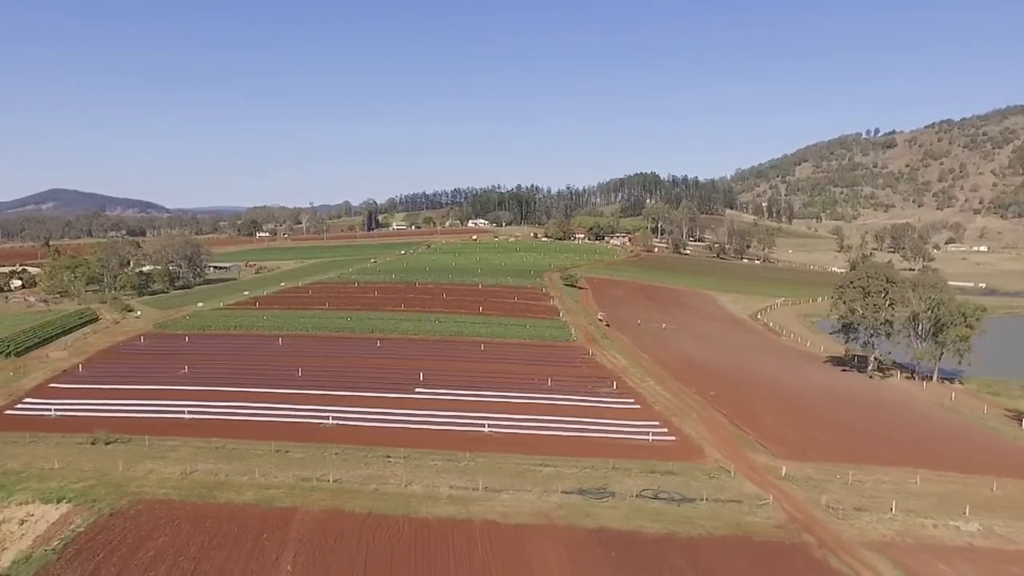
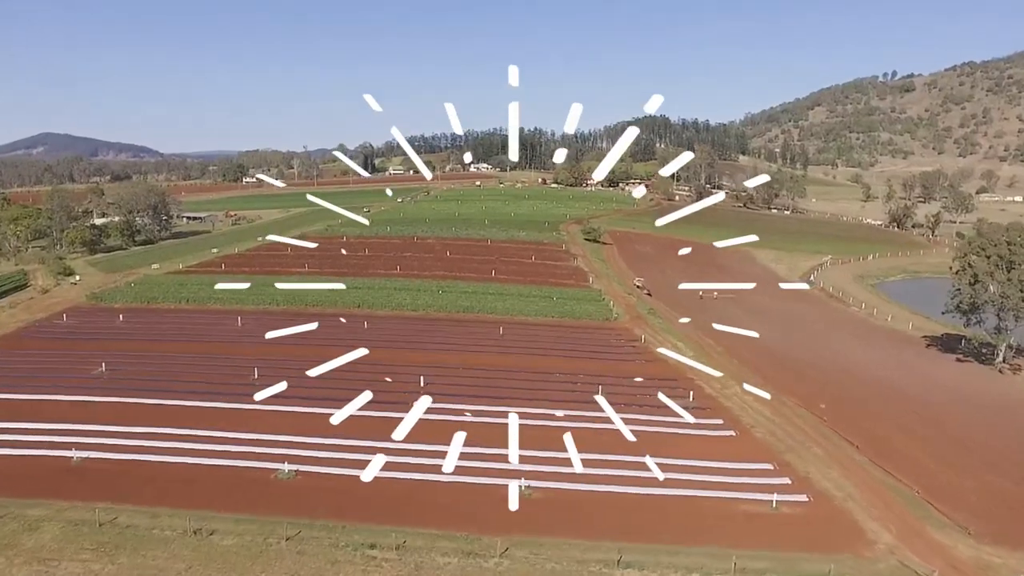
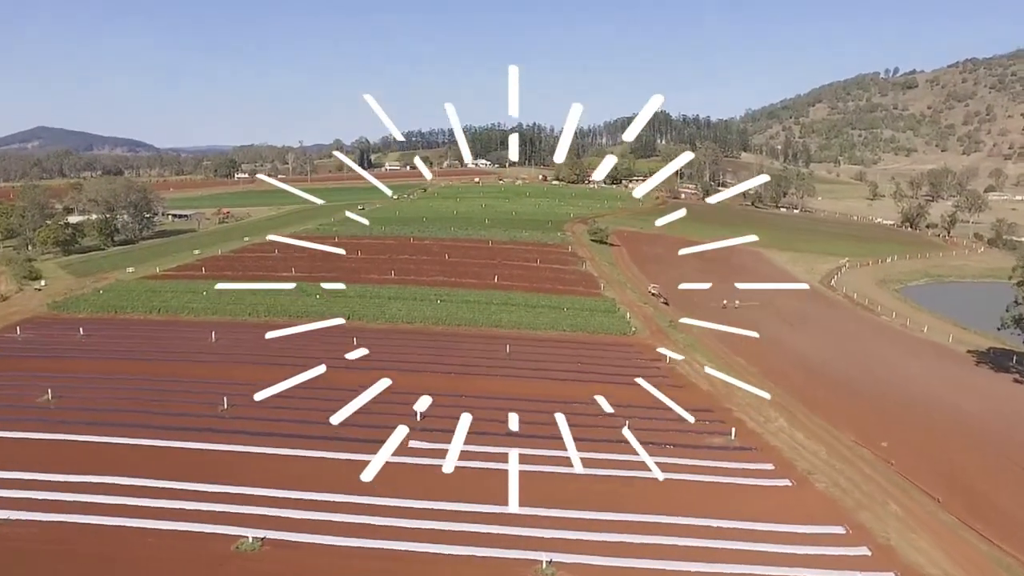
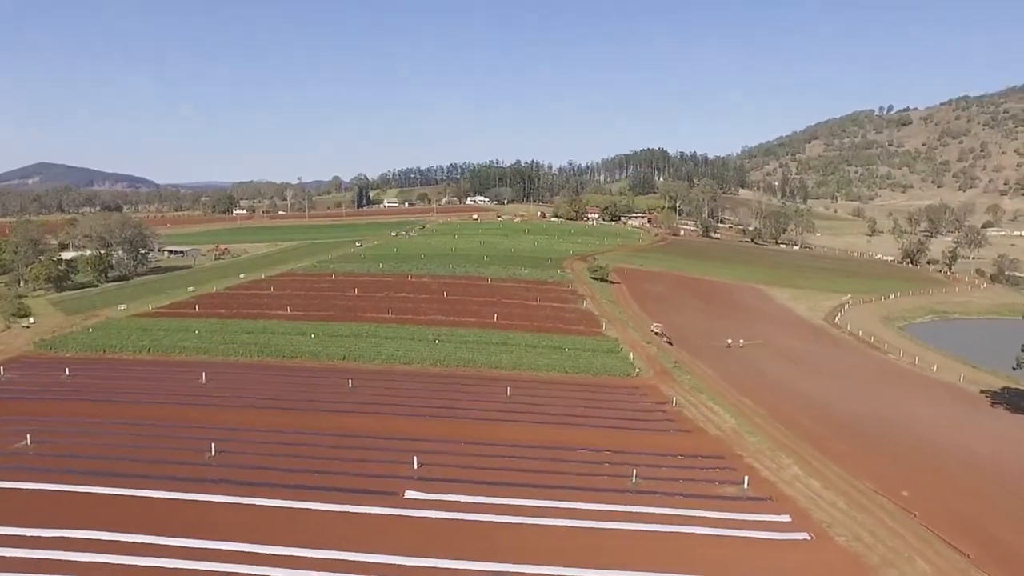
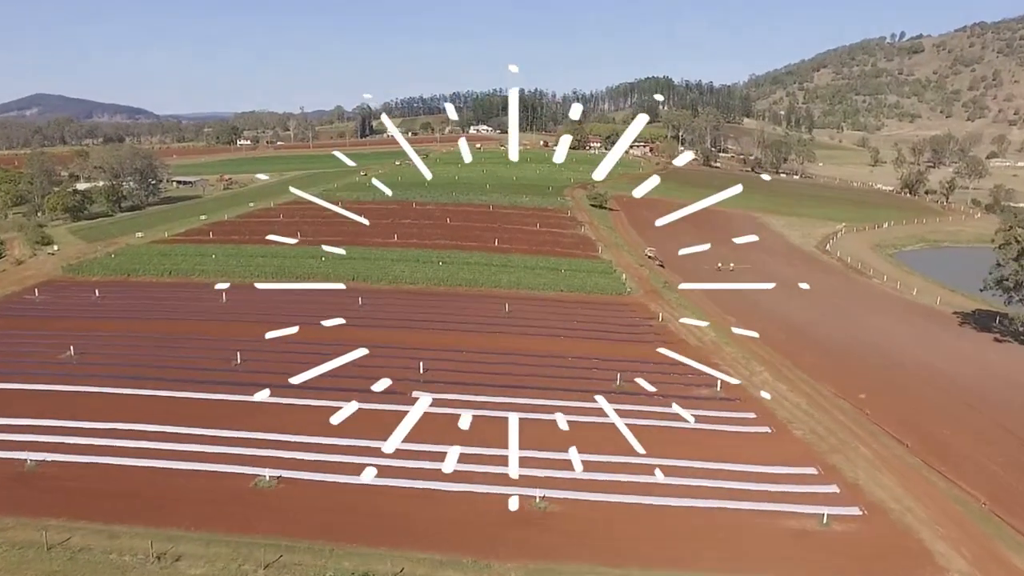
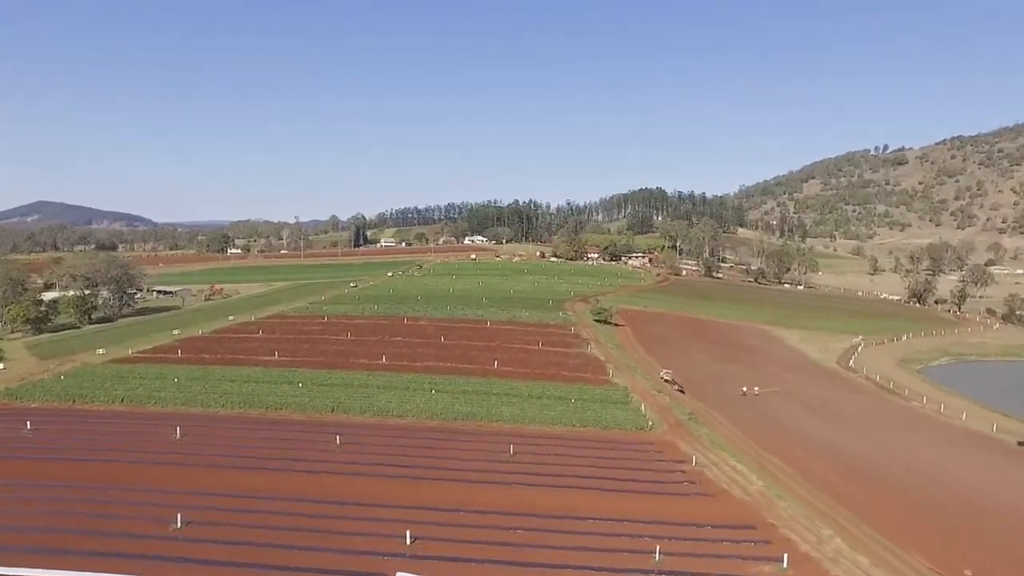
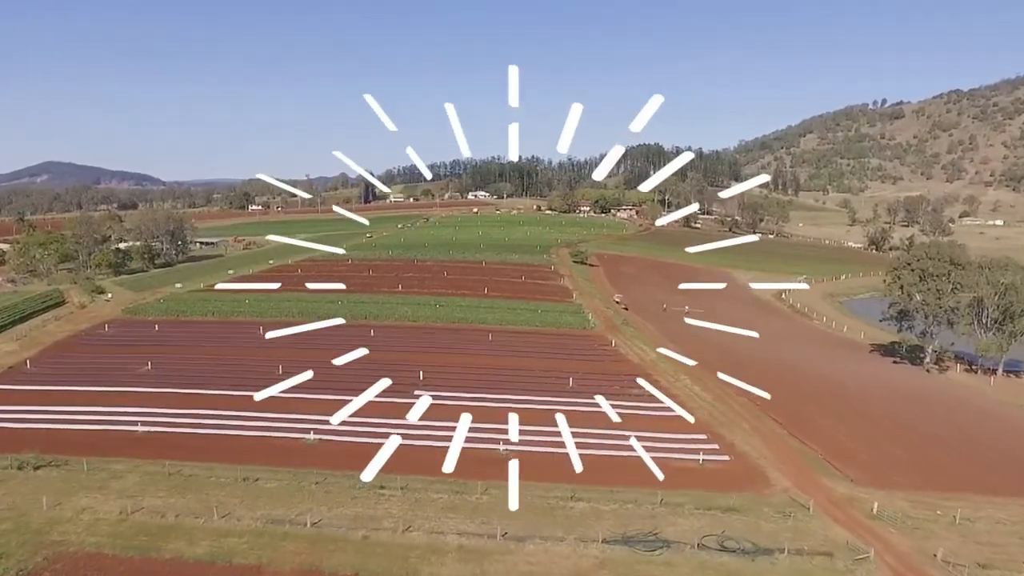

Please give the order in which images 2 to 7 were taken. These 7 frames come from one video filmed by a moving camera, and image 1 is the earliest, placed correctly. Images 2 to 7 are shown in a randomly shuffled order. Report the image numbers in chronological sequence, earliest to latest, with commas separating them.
7, 2, 5, 3, 4, 6
